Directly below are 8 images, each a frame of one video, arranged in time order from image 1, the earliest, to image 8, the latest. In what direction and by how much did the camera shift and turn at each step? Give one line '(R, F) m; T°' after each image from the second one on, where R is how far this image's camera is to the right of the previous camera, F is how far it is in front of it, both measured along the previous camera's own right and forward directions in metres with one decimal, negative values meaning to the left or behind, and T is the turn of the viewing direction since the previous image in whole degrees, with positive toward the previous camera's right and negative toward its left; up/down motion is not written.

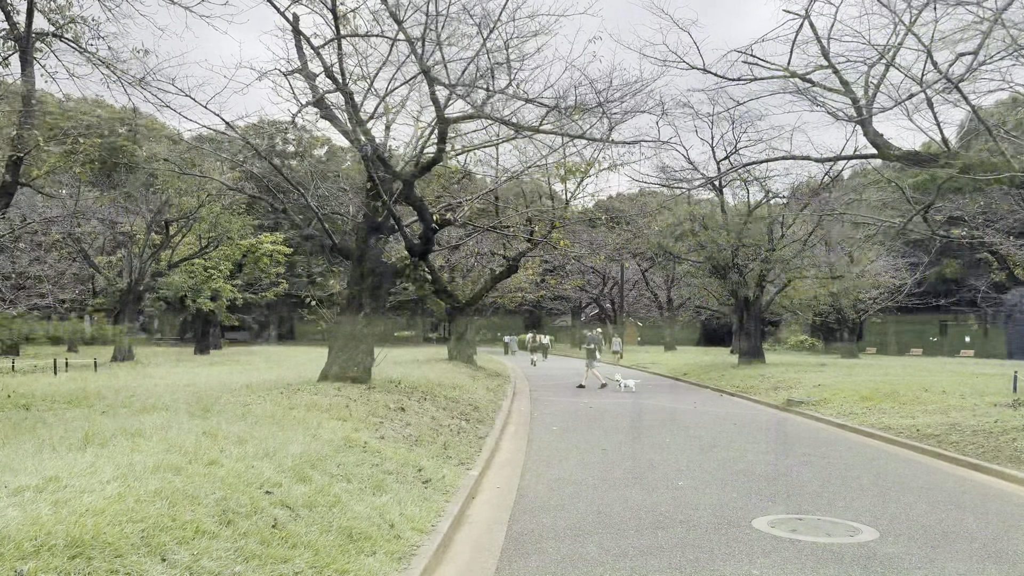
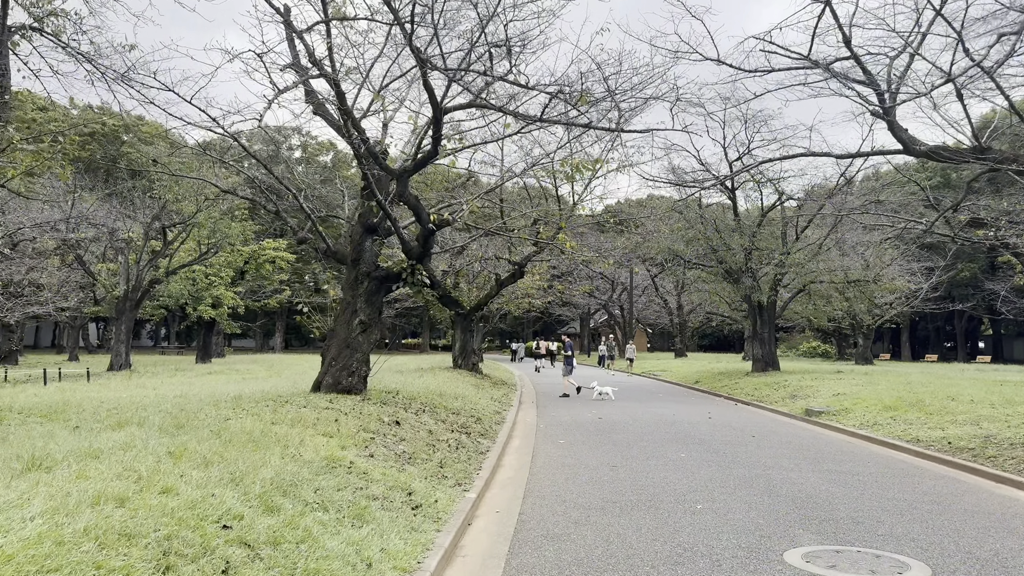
(+0.1, +0.6) m; -1°
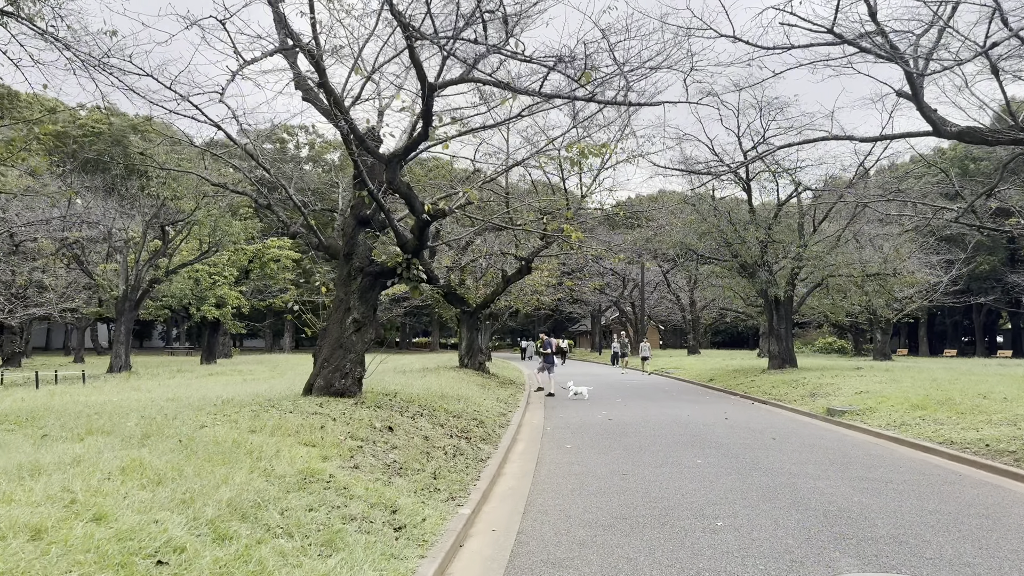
(+0.1, +0.7) m; -1°
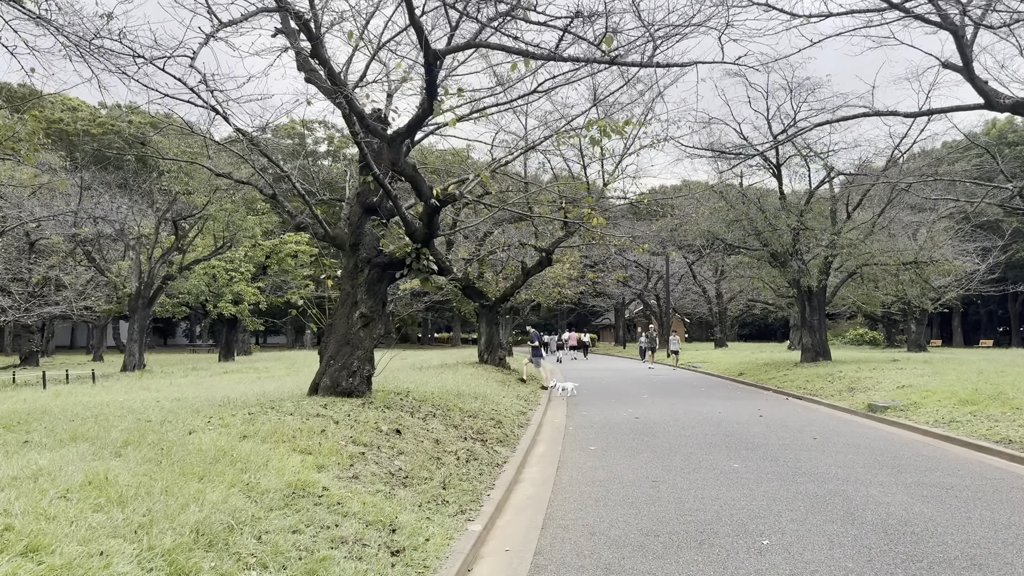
(+0.1, +0.7) m; -2°
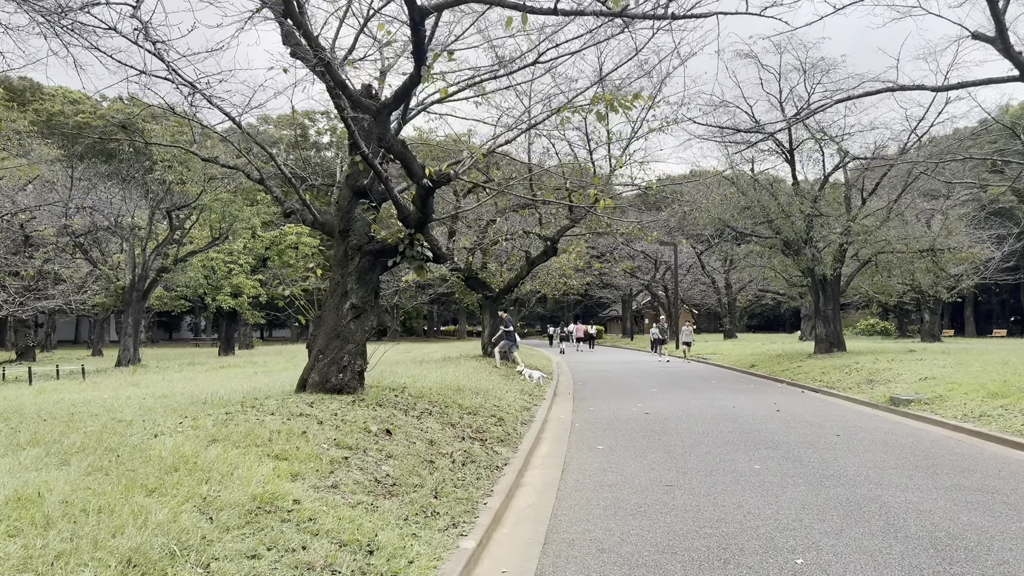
(+0.1, +0.6) m; 0°
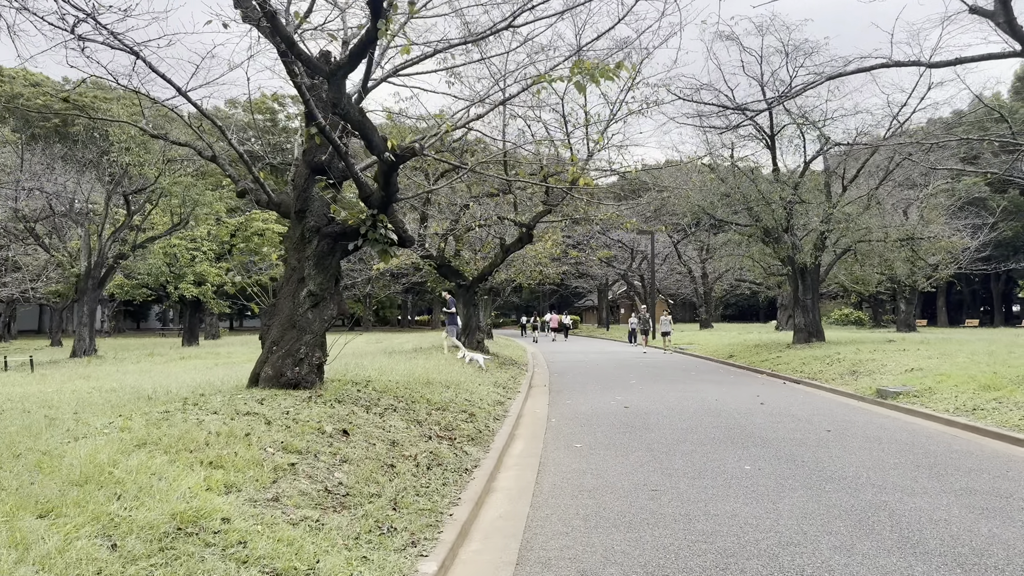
(0.0, +0.6) m; +2°
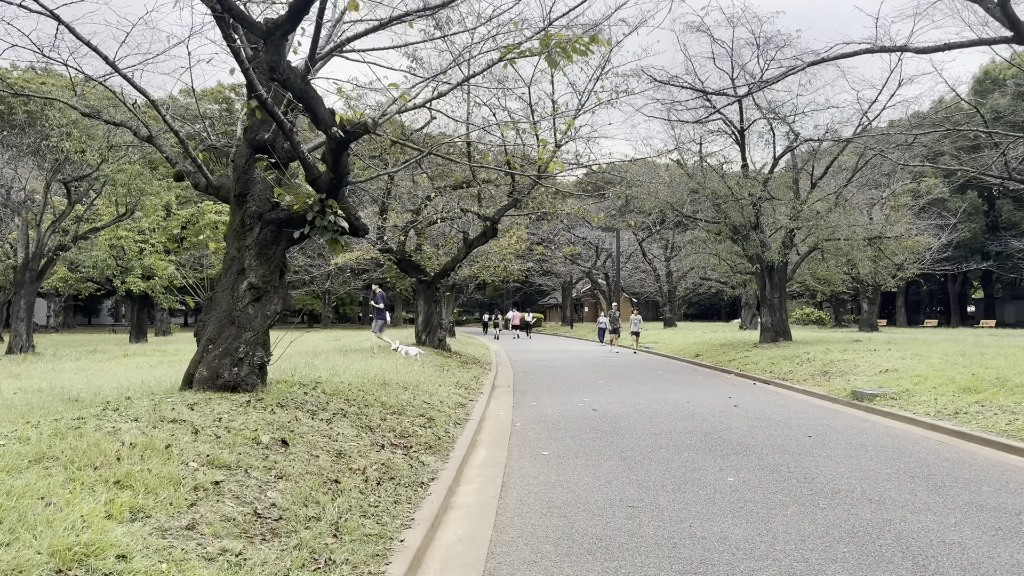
(0.0, +0.6) m; +2°
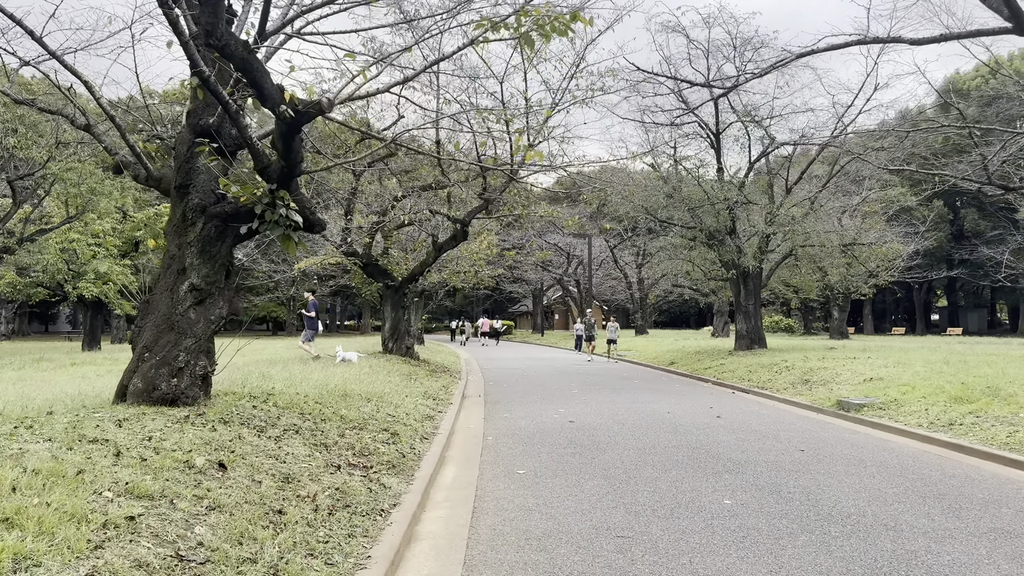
(+0.2, +0.1) m; -4°
